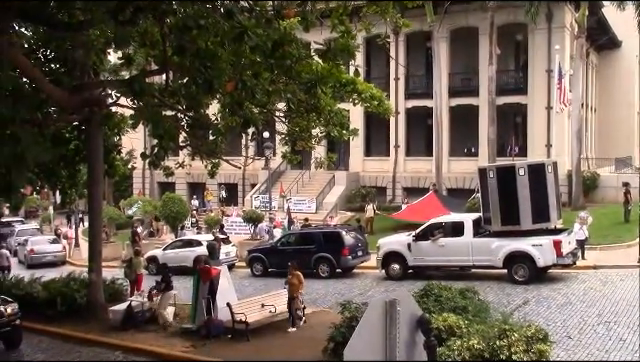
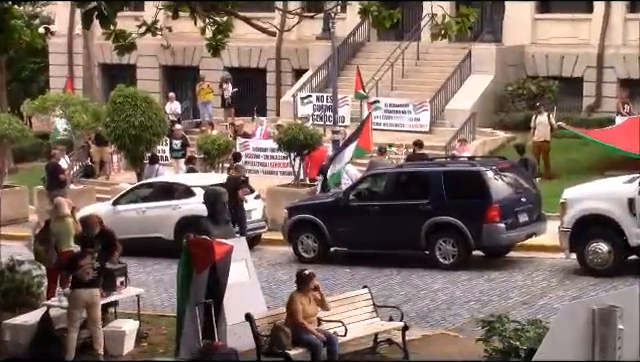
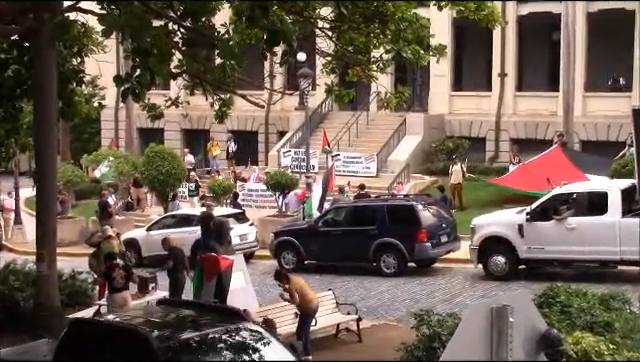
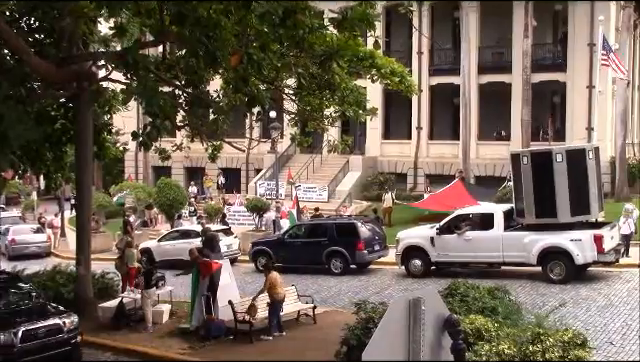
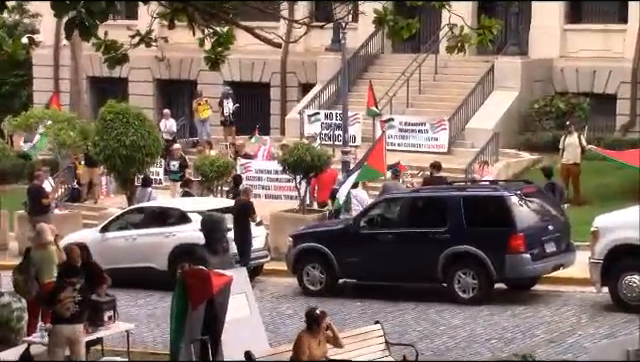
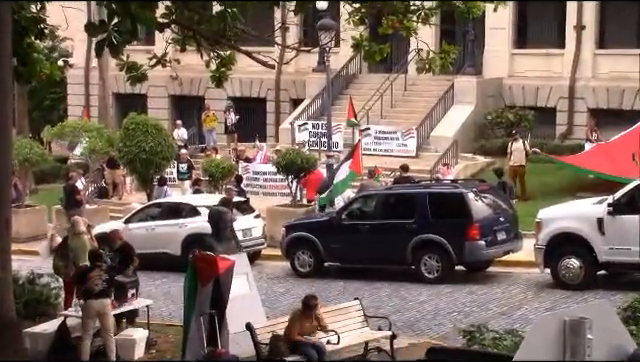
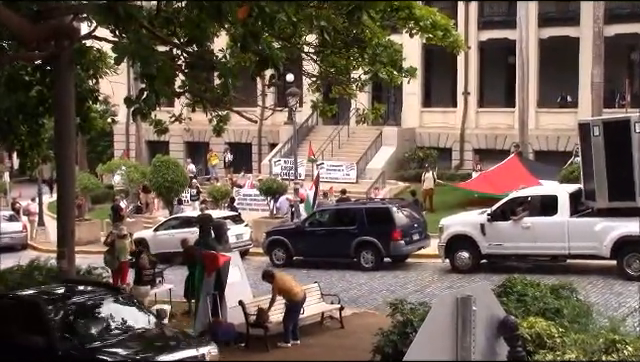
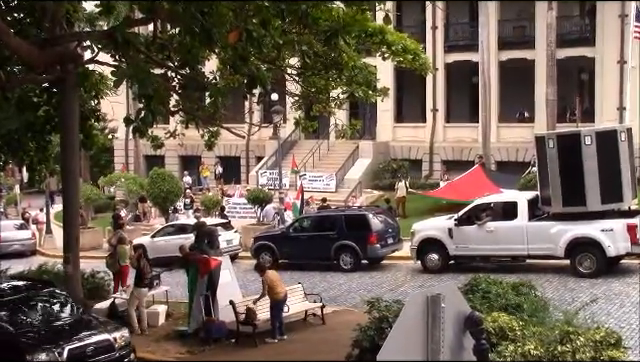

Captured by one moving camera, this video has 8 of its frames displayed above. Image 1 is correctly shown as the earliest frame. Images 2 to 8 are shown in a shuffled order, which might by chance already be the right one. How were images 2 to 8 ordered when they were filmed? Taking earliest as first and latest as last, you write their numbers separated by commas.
4, 8, 7, 3, 6, 2, 5
